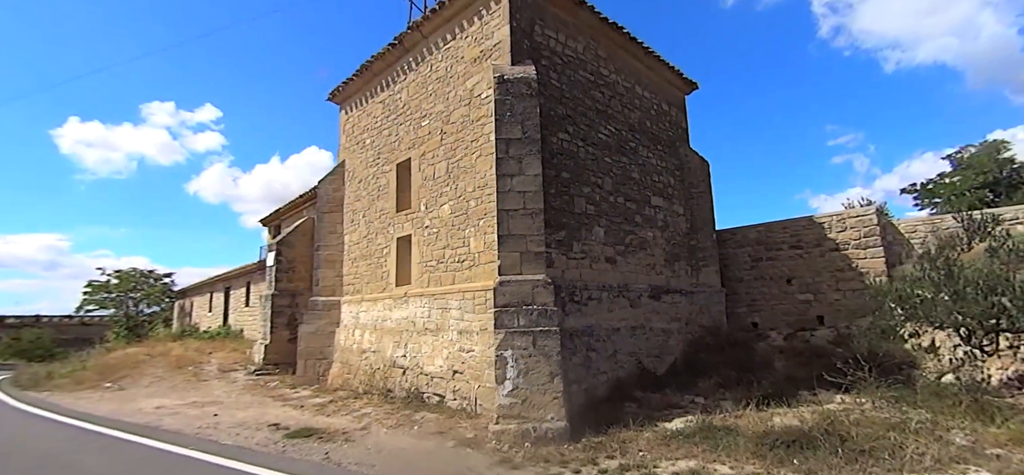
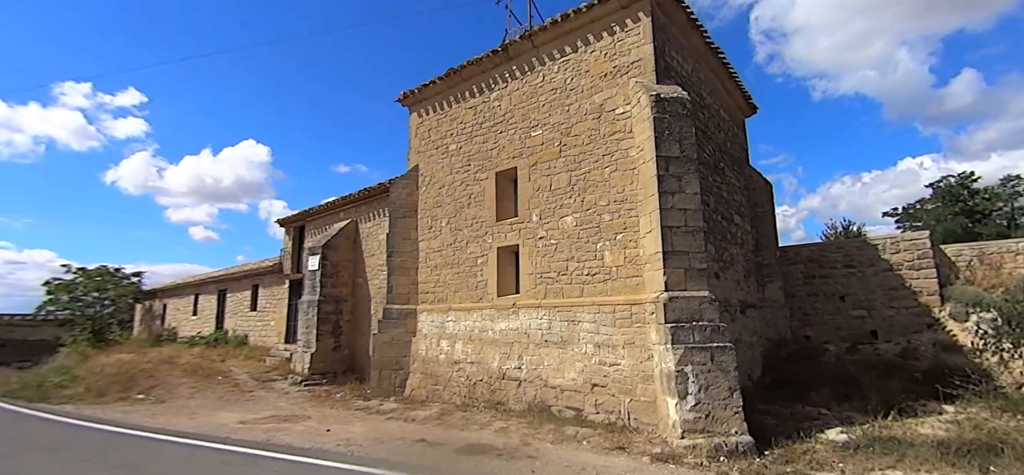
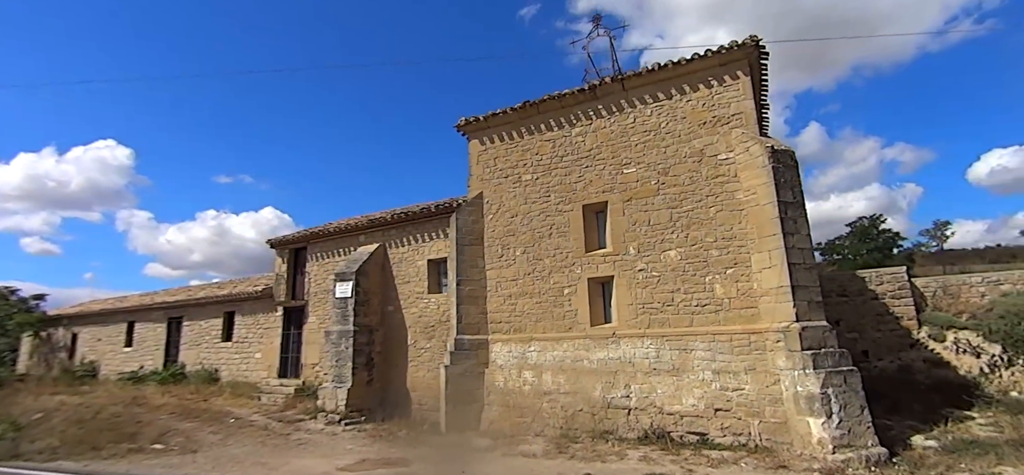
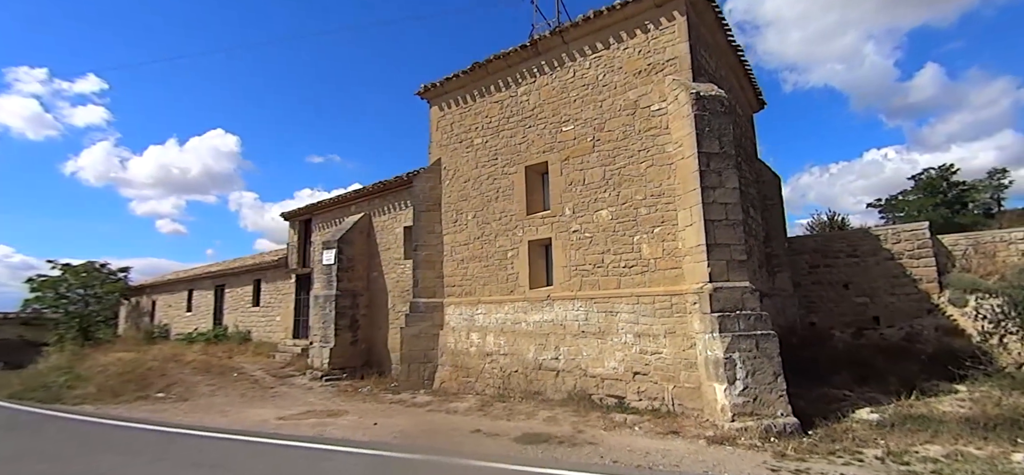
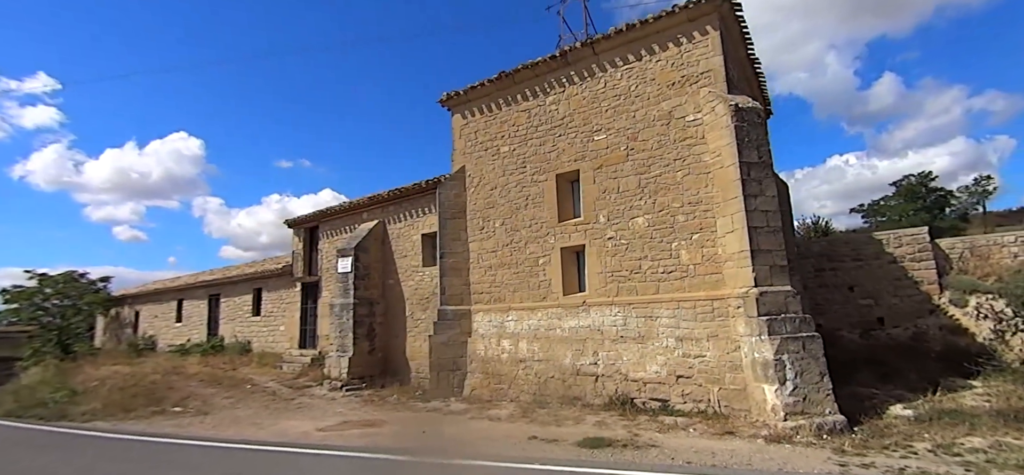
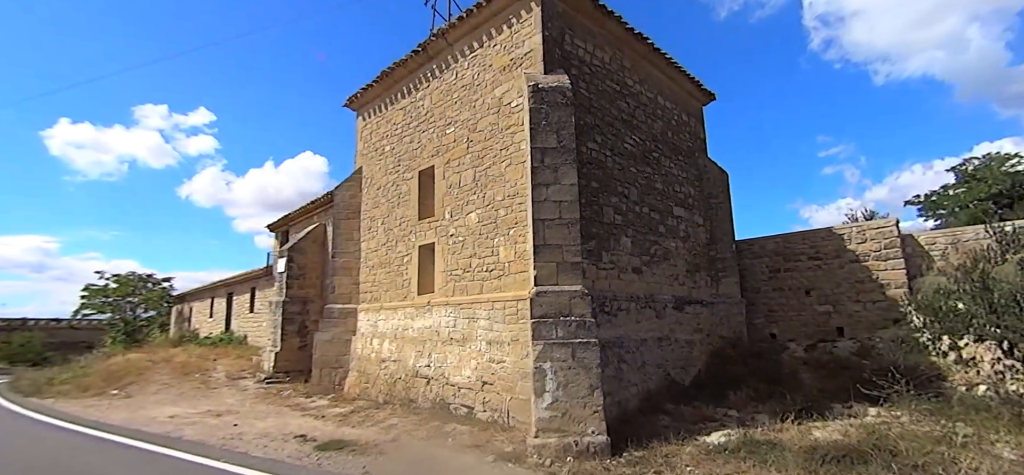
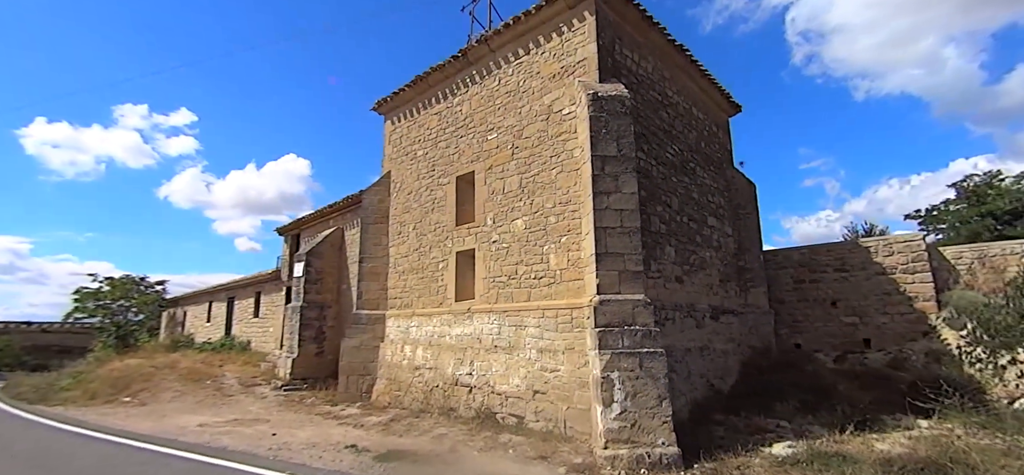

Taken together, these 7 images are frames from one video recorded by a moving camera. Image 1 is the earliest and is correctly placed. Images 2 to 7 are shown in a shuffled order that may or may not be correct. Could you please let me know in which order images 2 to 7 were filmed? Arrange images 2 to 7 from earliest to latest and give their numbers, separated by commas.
6, 7, 2, 4, 5, 3
